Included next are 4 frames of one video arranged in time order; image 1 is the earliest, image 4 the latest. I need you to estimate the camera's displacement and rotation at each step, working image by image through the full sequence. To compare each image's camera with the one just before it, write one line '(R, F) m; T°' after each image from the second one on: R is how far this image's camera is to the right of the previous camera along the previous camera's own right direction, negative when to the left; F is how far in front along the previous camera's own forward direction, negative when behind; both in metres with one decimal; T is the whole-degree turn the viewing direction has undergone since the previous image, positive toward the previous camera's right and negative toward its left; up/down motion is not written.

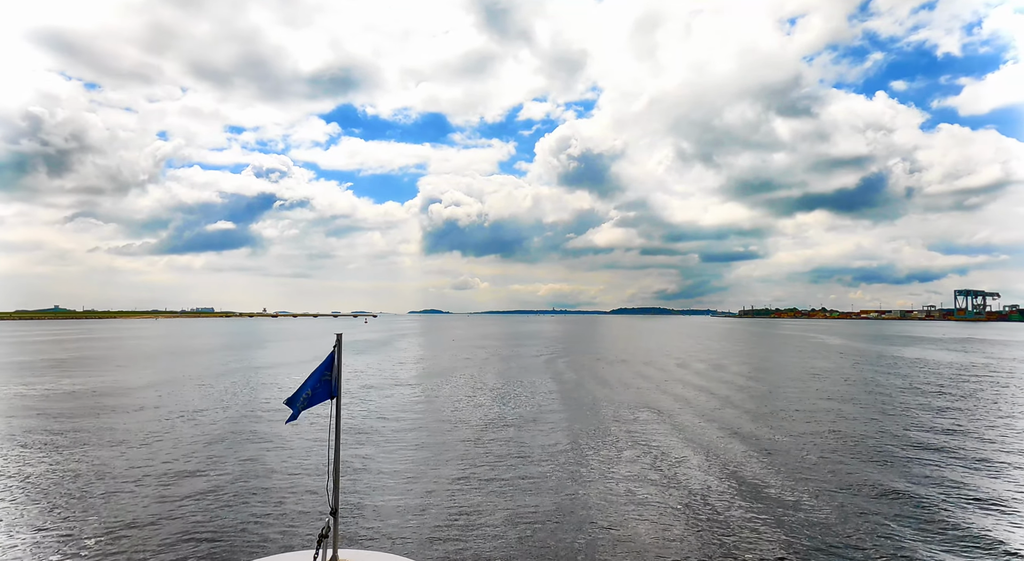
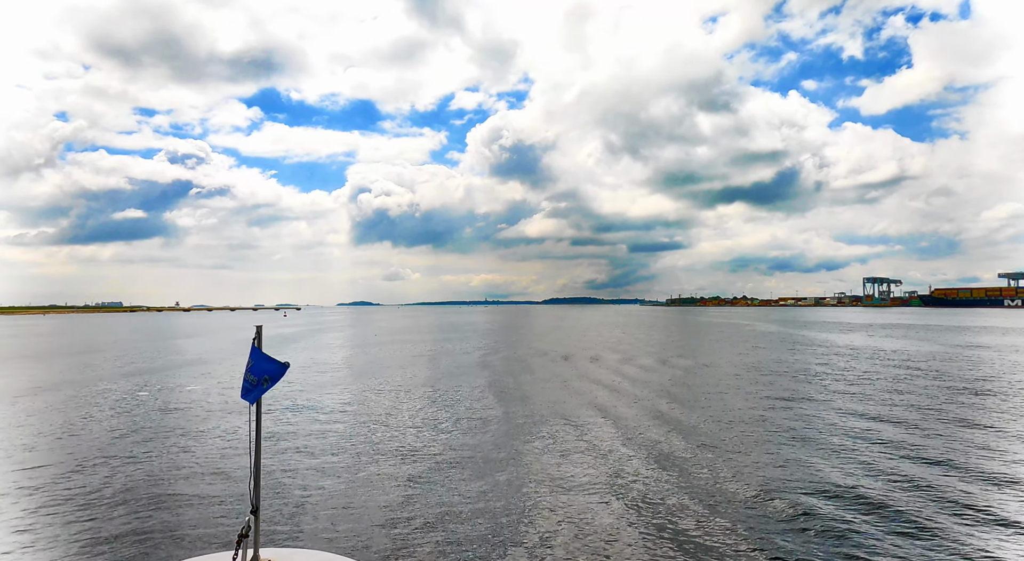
(-2.0, -0.6) m; +7°
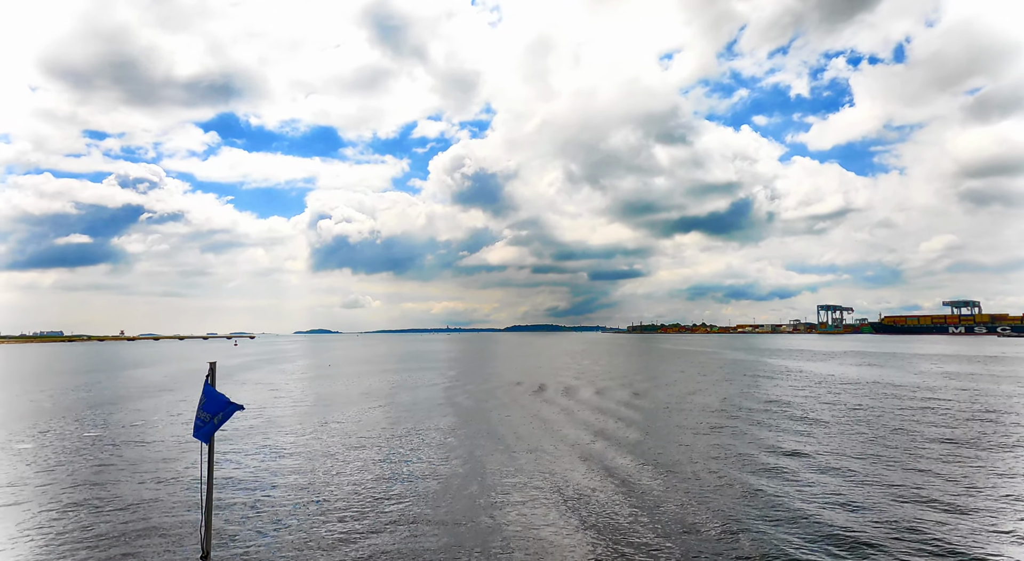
(-0.9, 0.0) m; +4°
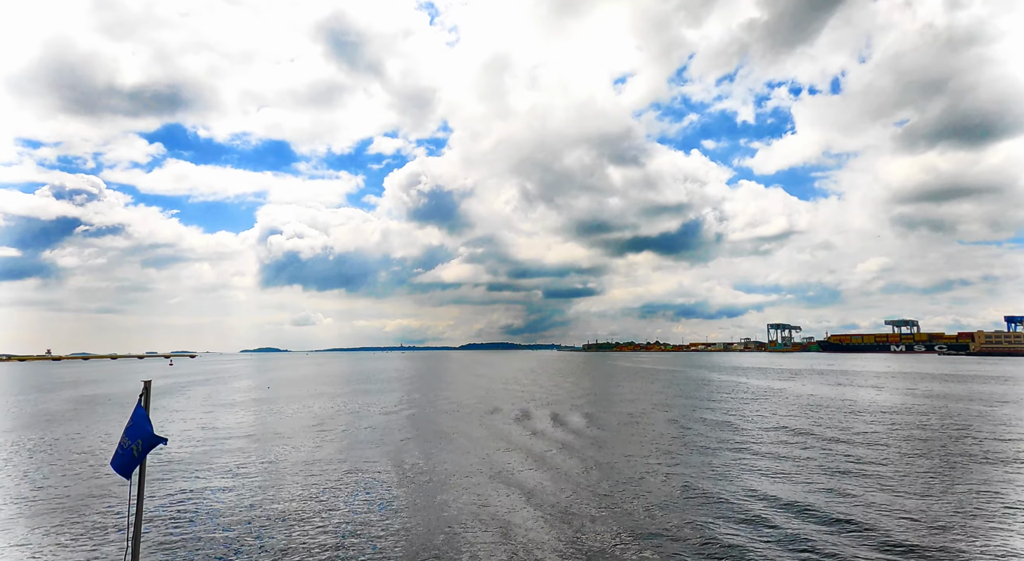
(-0.7, -0.2) m; +4°
